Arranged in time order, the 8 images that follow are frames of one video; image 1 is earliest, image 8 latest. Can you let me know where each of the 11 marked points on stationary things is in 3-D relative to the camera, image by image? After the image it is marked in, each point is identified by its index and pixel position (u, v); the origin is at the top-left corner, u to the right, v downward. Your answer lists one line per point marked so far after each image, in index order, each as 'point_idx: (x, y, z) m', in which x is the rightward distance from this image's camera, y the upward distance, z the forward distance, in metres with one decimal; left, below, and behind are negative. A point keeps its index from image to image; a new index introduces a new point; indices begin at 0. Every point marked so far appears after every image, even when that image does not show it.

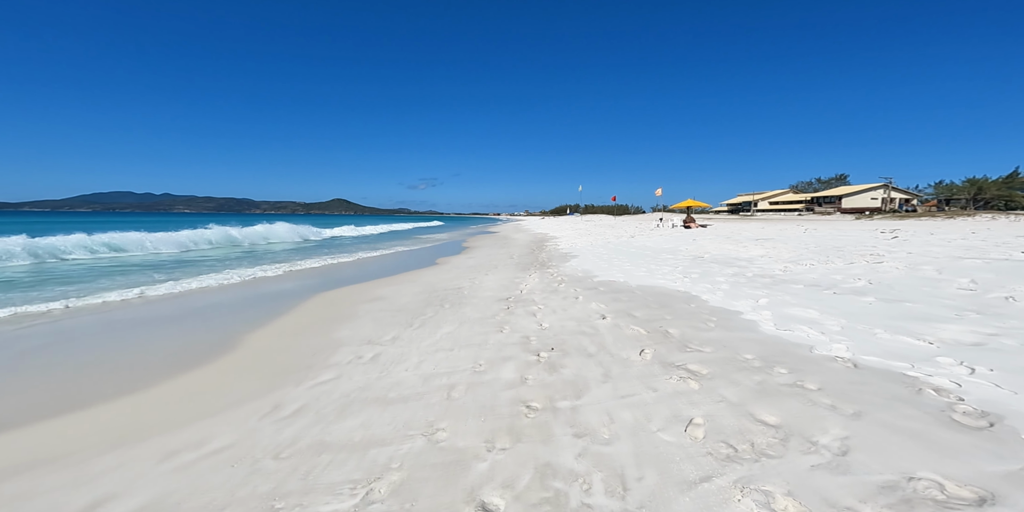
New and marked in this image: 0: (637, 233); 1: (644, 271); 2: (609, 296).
0: (+5.3, +0.9, +18.8) m
1: (+2.8, -0.3, +9.1) m
2: (+1.6, -0.7, +7.1) m
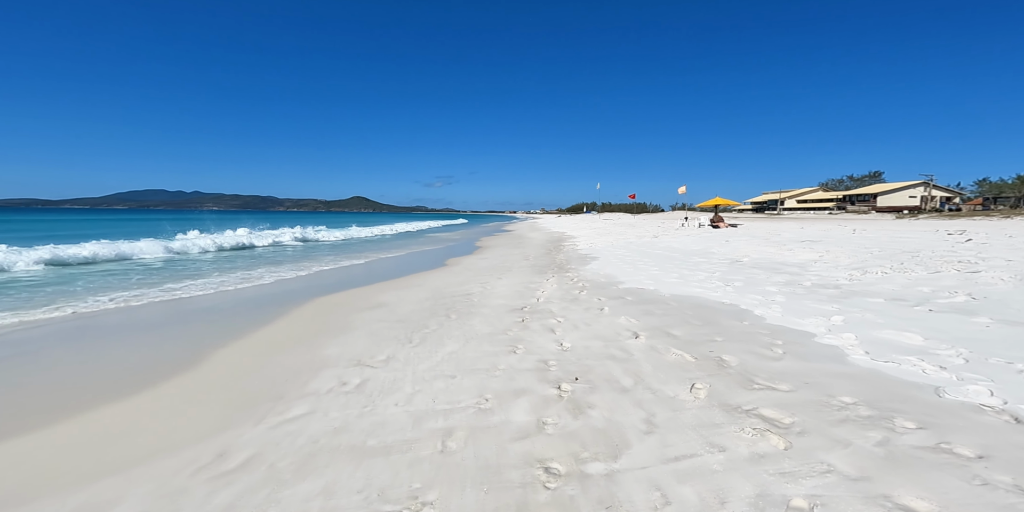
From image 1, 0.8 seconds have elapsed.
0: (+6.0, +0.9, +17.6) m
1: (+3.1, -0.4, +8.0) m
2: (+1.8, -0.8, +6.1) m
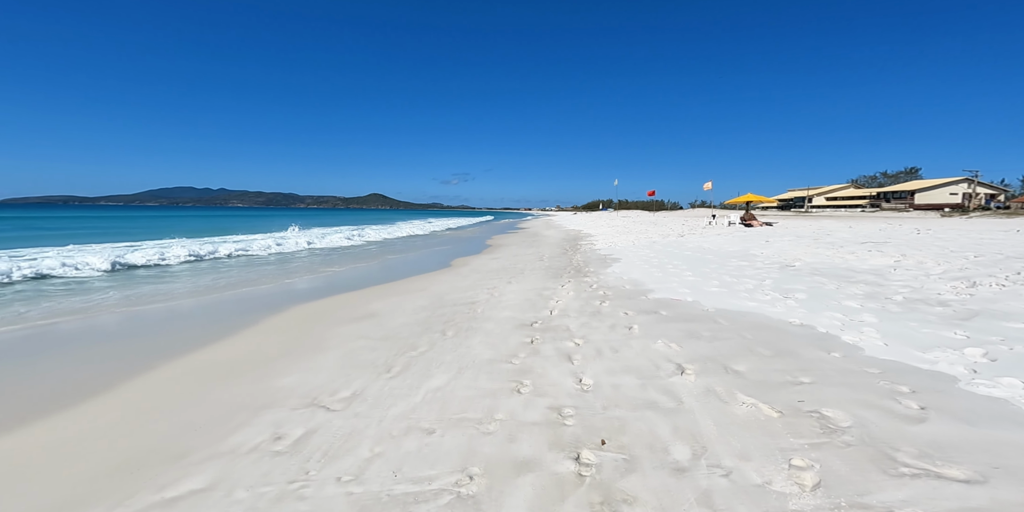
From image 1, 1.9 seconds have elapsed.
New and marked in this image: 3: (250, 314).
0: (+6.5, +0.9, +16.2) m
1: (+3.2, -0.4, +6.7) m
2: (+1.9, -0.8, +4.8) m
3: (-4.2, -0.9, +6.9) m
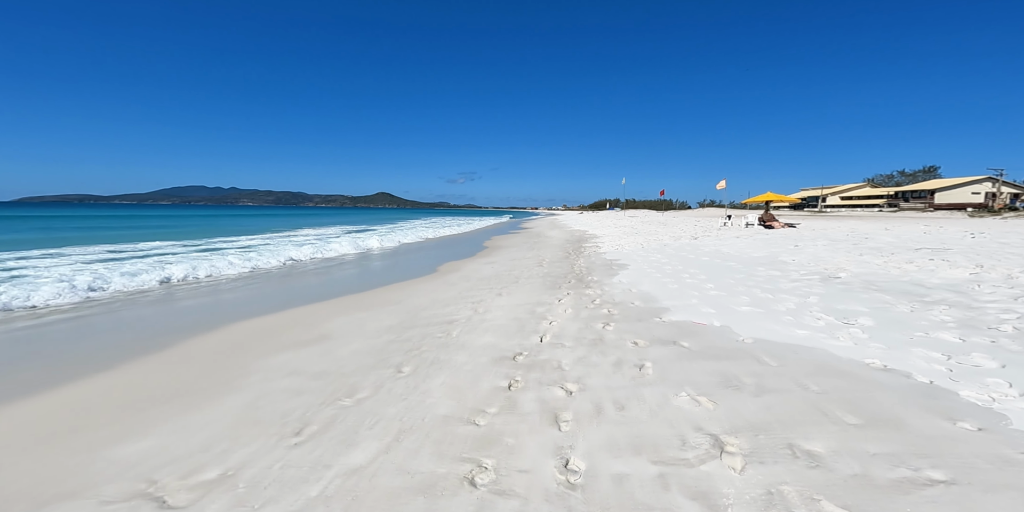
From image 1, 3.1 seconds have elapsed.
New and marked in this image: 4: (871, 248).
0: (+6.5, +0.7, +14.8) m
1: (+3.0, -0.6, +5.4) m
2: (+1.6, -0.9, +3.6) m
3: (-4.5, -1.0, +5.7) m
4: (+6.7, +0.1, +8.1) m
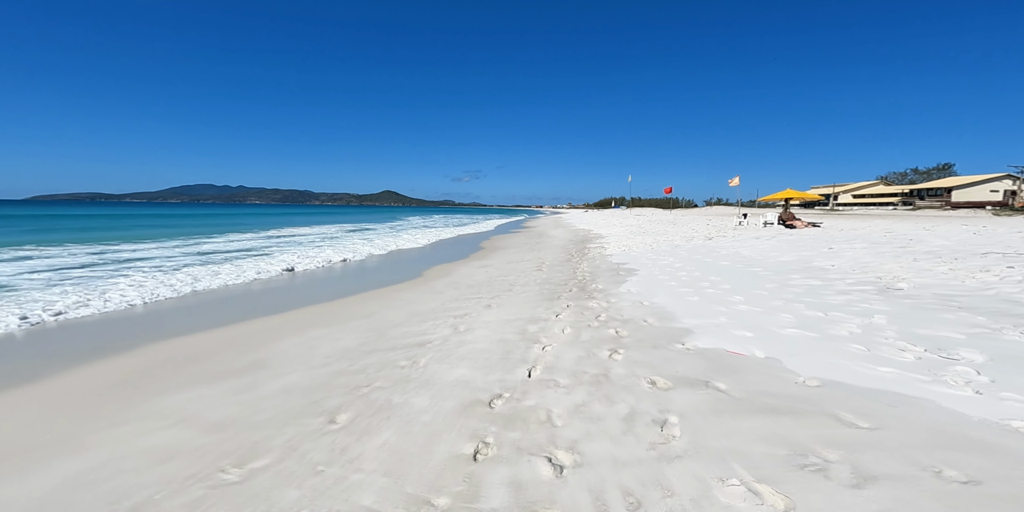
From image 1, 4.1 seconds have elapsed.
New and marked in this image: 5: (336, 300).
0: (+6.4, +0.7, +13.6) m
1: (+2.8, -0.7, +4.3) m
2: (+1.5, -1.0, +2.5) m
3: (-4.6, -1.1, +4.7) m
4: (+6.6, +0.1, +7.0) m
5: (-3.0, -0.7, +7.4) m
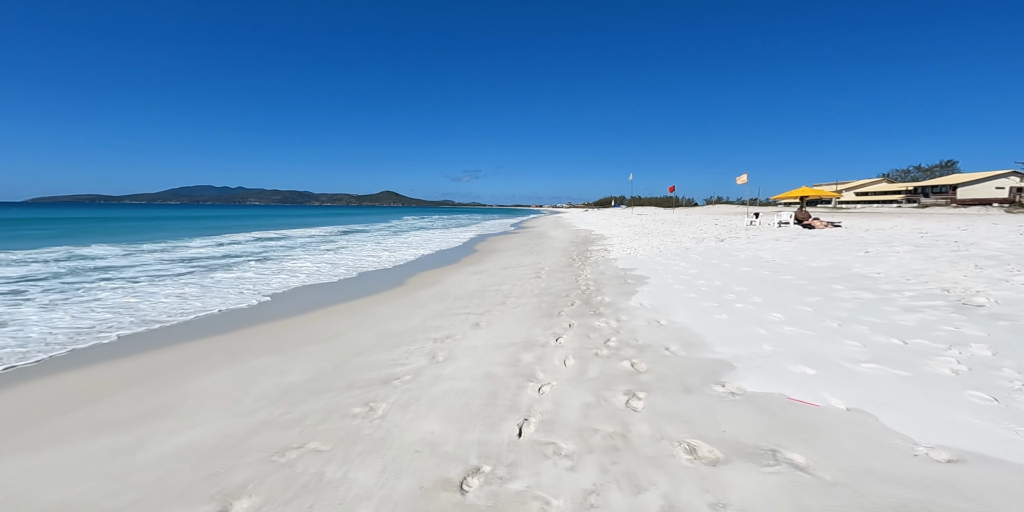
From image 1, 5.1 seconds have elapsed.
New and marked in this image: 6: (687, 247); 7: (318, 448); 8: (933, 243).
0: (+6.3, +0.6, +12.7) m
1: (+2.7, -0.8, +3.3) m
2: (+1.4, -1.1, +1.5) m
3: (-4.7, -1.2, +3.7) m
4: (+6.5, 0.0, +6.0) m
5: (-3.1, -0.9, +6.4) m
6: (+4.7, +0.3, +11.7) m
7: (-1.2, -1.2, +2.8) m
8: (+7.3, +0.2, +7.5) m
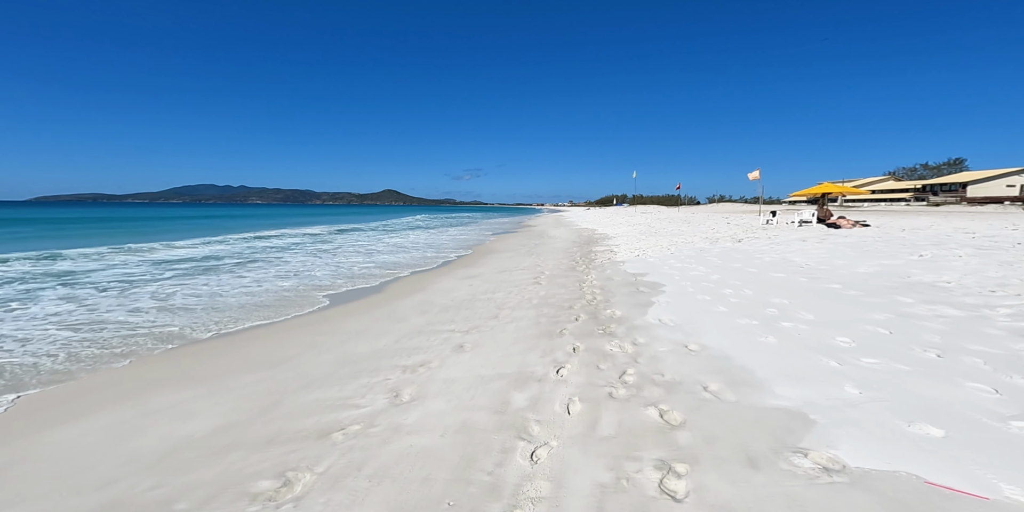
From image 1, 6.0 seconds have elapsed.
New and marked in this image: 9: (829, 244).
0: (+6.2, +0.6, +11.6) m
1: (+2.6, -0.8, +2.2) m
2: (+1.3, -1.2, +0.5) m
3: (-4.8, -1.3, +2.7) m
4: (+6.4, -0.1, +4.9) m
5: (-3.2, -0.9, +5.4) m
6: (+4.7, +0.2, +10.7) m
7: (-1.3, -1.3, +1.7) m
8: (+7.2, +0.2, +6.5) m
9: (+6.1, +0.2, +8.3) m
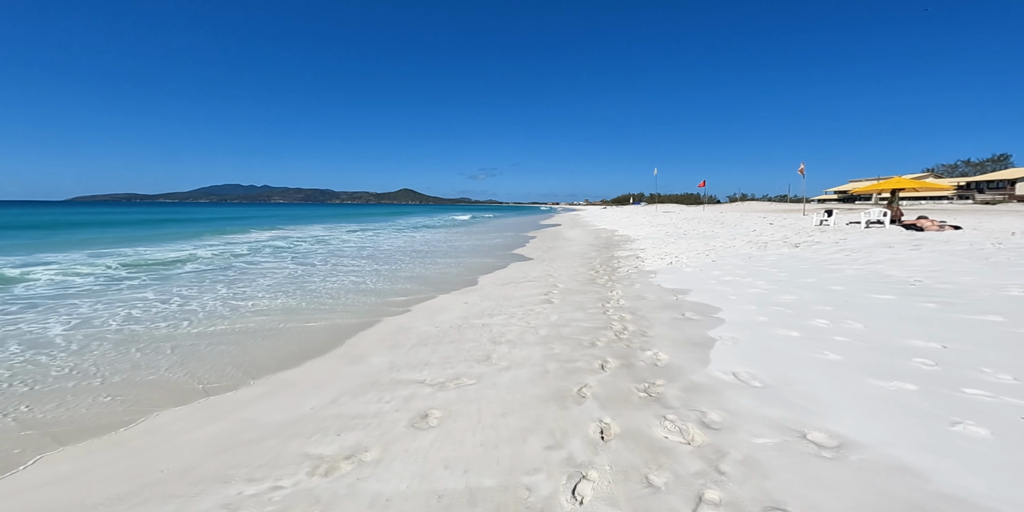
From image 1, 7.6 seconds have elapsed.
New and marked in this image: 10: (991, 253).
0: (+6.5, +0.4, +9.7) m
1: (+2.5, -1.0, +0.5) m
2: (+1.0, -1.4, -1.2) m
3: (-5.0, -1.4, +1.2) m
4: (+6.4, -0.2, +3.0) m
5: (-3.2, -1.1, +3.8) m
6: (+4.9, 0.0, +8.8) m
7: (-1.5, -1.4, +0.1) m
8: (+7.2, 0.0, +4.6) m
9: (+6.2, +0.1, +6.4) m
10: (+6.6, +0.1, +6.0) m
